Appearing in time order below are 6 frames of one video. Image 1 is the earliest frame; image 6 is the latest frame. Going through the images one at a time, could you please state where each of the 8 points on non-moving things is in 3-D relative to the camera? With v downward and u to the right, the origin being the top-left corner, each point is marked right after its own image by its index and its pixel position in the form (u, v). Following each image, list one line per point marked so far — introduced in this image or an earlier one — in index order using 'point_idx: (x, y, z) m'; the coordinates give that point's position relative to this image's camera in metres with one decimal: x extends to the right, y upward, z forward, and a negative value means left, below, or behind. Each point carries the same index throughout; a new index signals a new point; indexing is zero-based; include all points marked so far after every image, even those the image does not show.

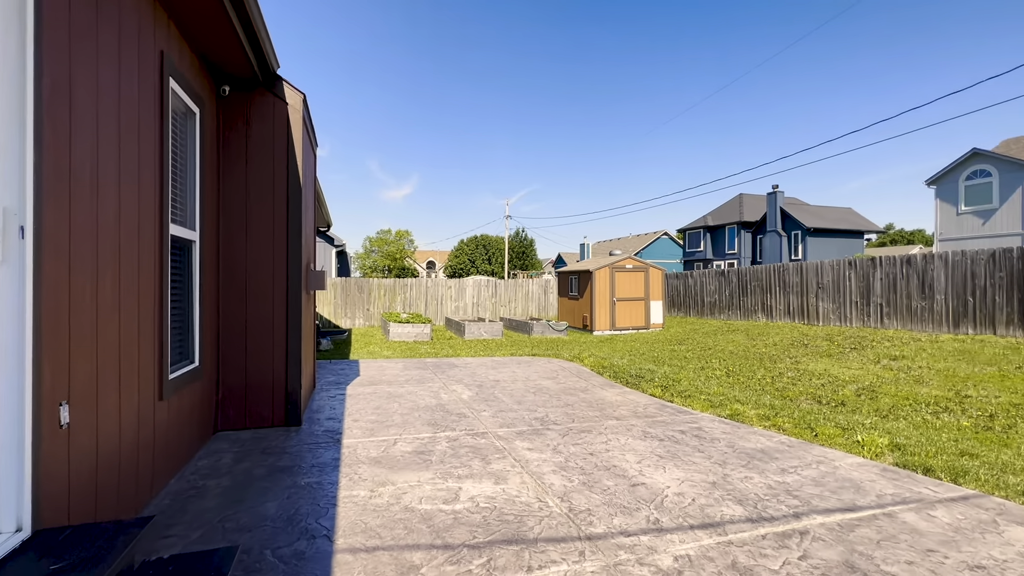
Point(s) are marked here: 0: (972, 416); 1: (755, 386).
0: (+5.3, -1.5, +5.5) m
1: (+3.7, -1.5, +7.2) m
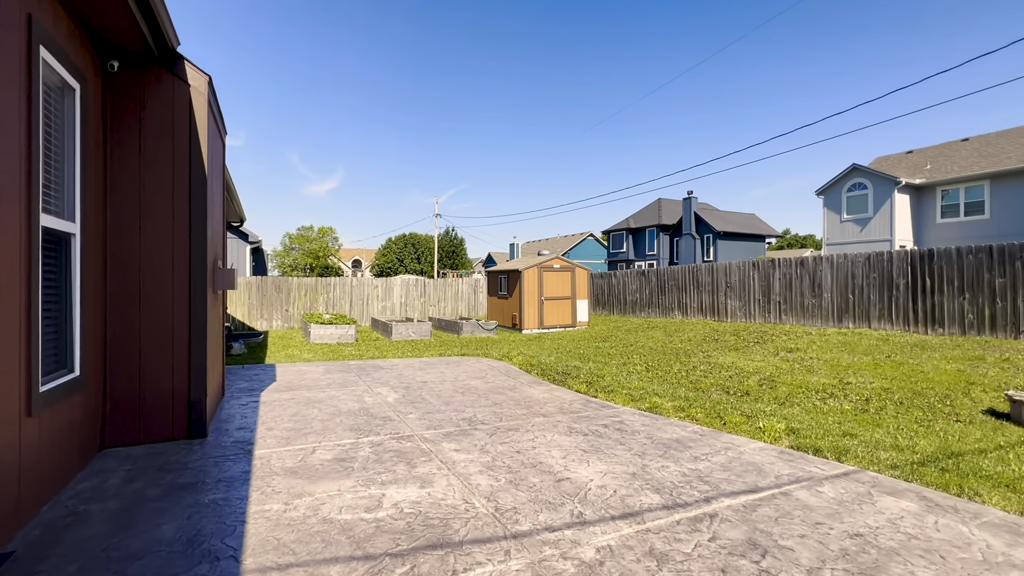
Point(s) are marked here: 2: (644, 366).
0: (+4.4, -1.5, +6.2) m
1: (+2.6, -1.5, +7.6) m
2: (+2.5, -1.5, +8.9) m
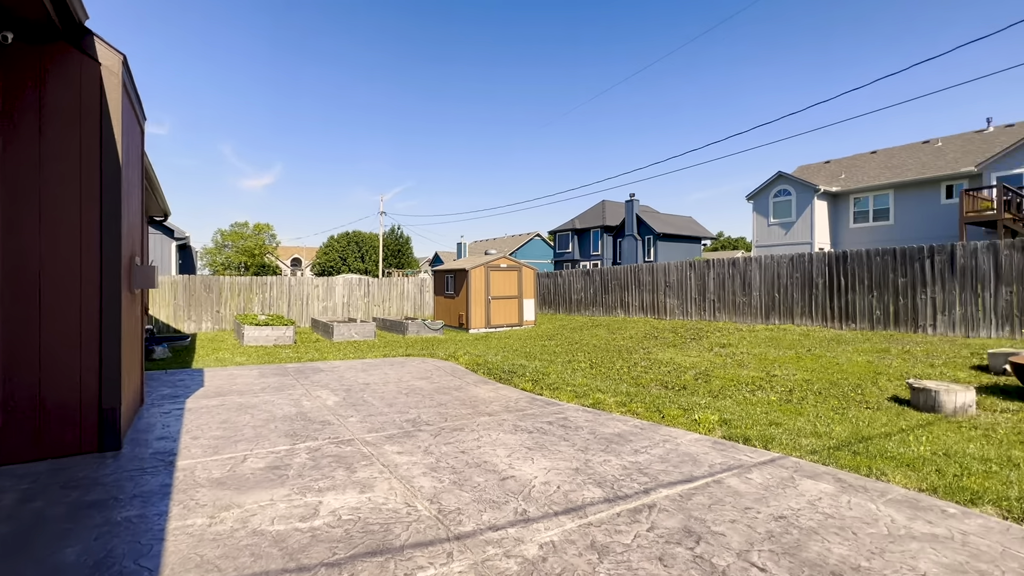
0: (+3.7, -1.4, +6.6) m
1: (+1.7, -1.5, +7.8) m
2: (+1.5, -1.5, +9.1) m
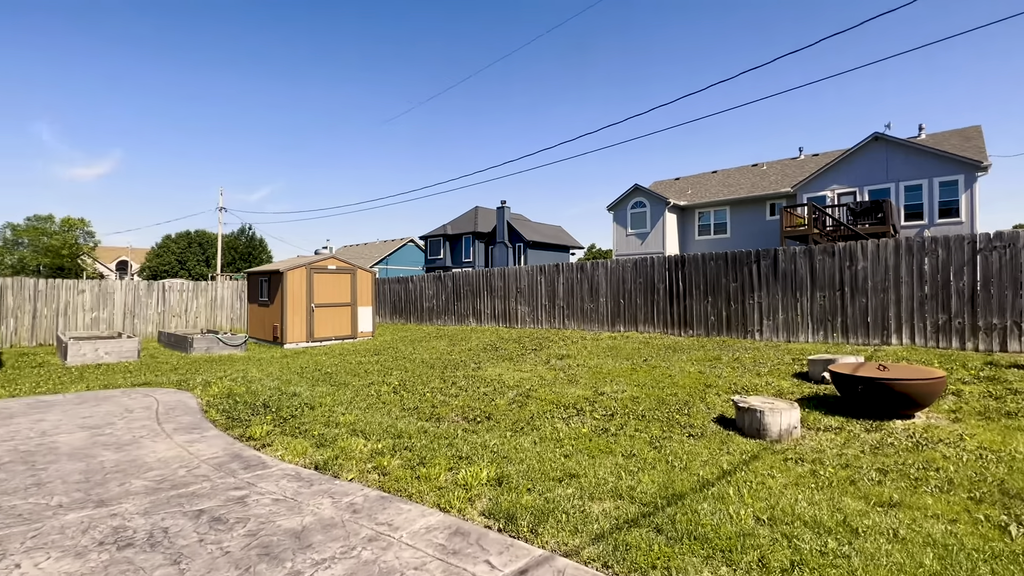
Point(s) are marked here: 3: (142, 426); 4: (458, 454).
0: (+0.9, -1.5, +5.3) m
1: (-1.3, -1.5, +6.0) m
2: (-1.8, -1.5, +7.2) m
3: (-3.7, -1.4, +4.7) m
4: (-0.5, -1.4, +4.0) m
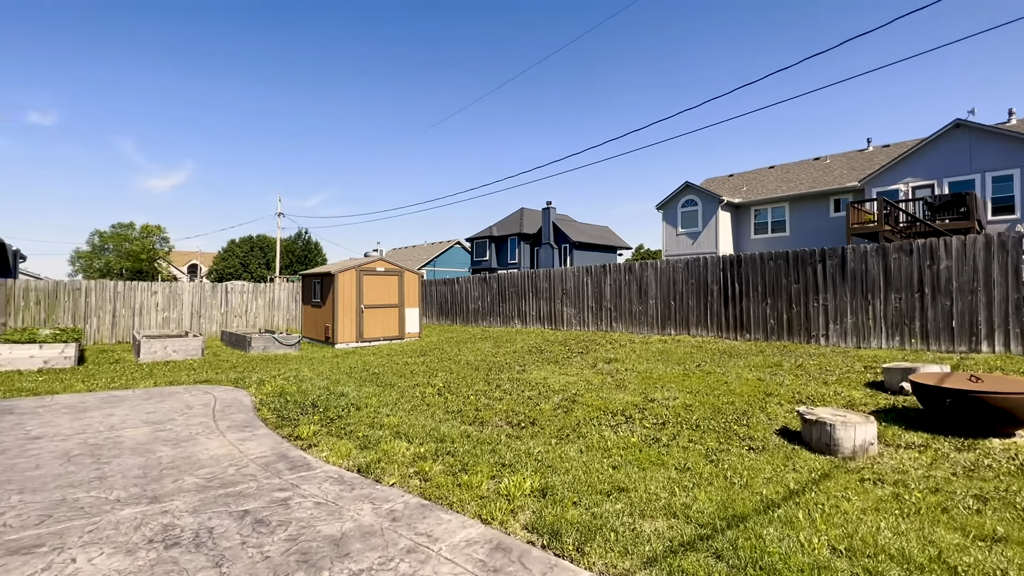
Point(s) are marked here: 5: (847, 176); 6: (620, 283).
0: (+1.4, -1.5, +5.1) m
1: (-0.8, -1.5, +6.0) m
2: (-1.2, -1.5, +7.2) m
3: (-3.2, -1.4, +4.9) m
4: (-0.1, -1.4, +3.9) m
5: (+13.6, +4.6, +19.2) m
6: (+3.0, +0.2, +13.3) m
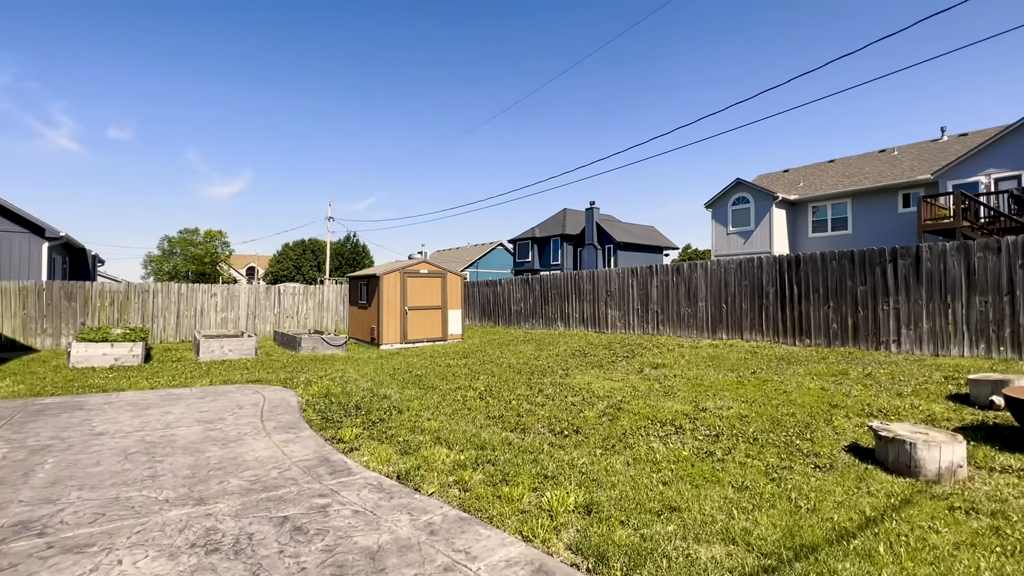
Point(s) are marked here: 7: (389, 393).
0: (+1.9, -1.5, +4.8) m
1: (-0.2, -1.5, +5.9) m
2: (-0.5, -1.6, +7.1) m
3: (-2.8, -1.4, +5.0) m
4: (+0.2, -1.5, +3.7) m
5: (+15.3, +4.5, +17.8) m
6: (+4.2, +0.1, +12.9) m
7: (-1.7, -1.5, +6.8) m
